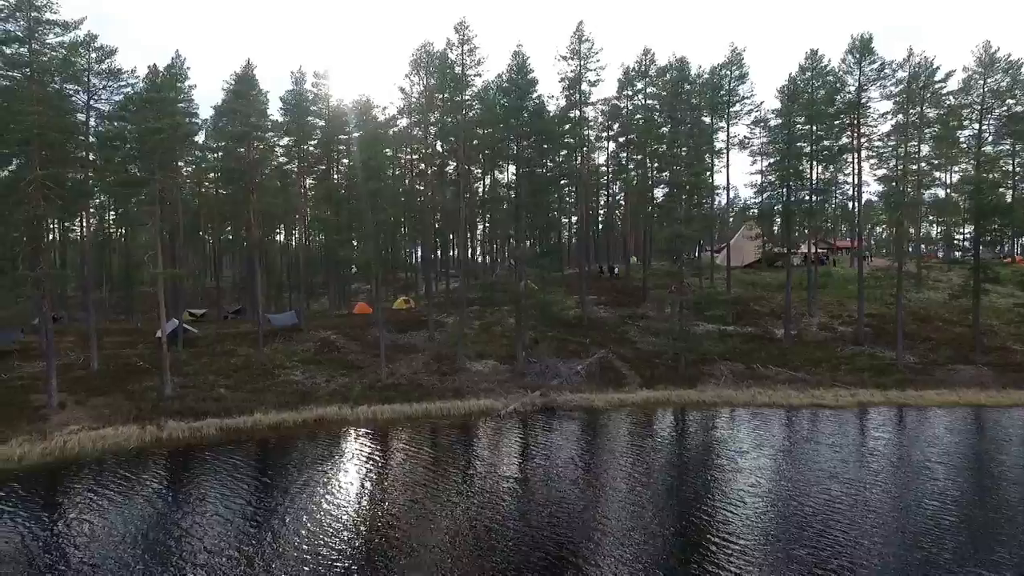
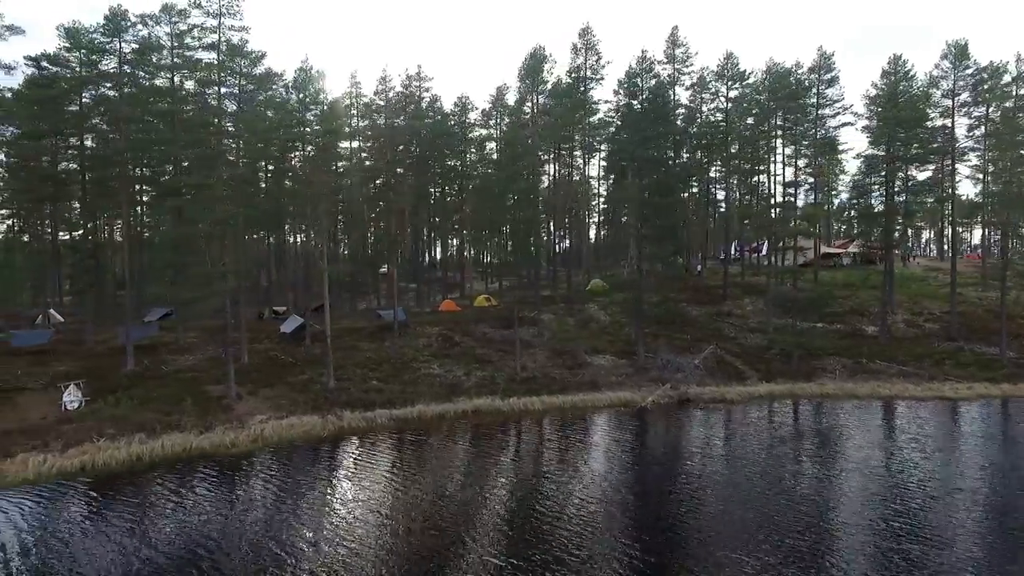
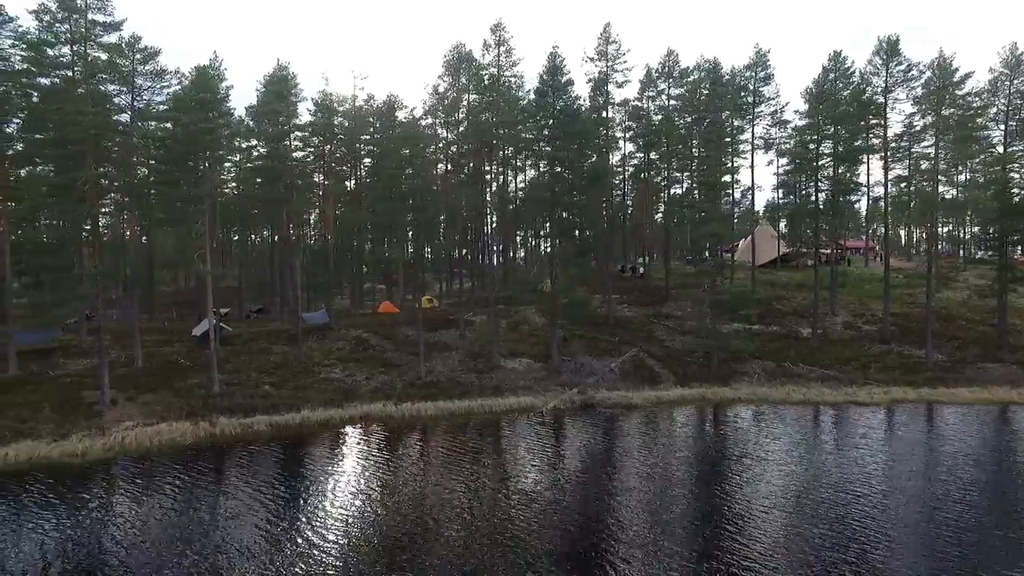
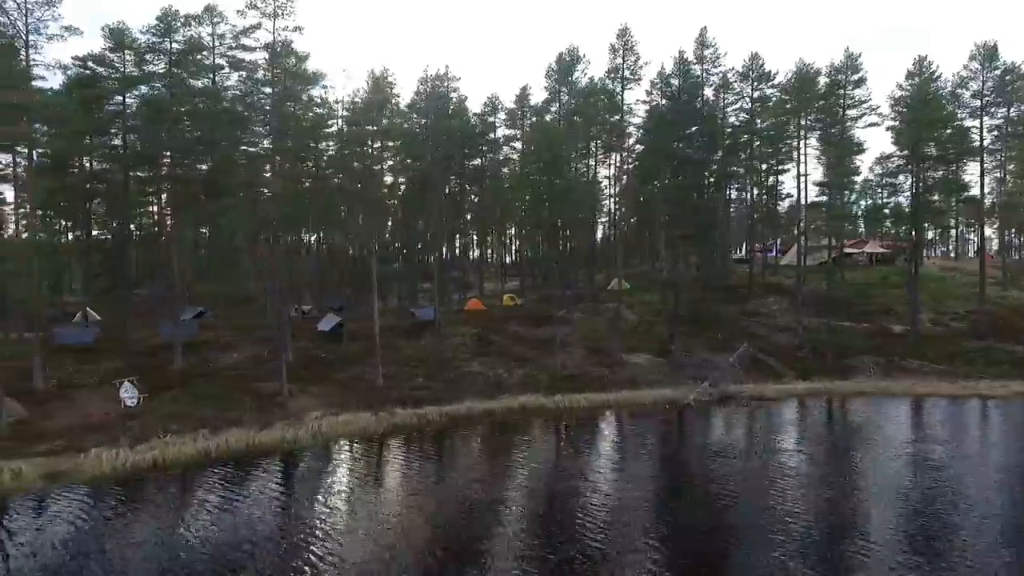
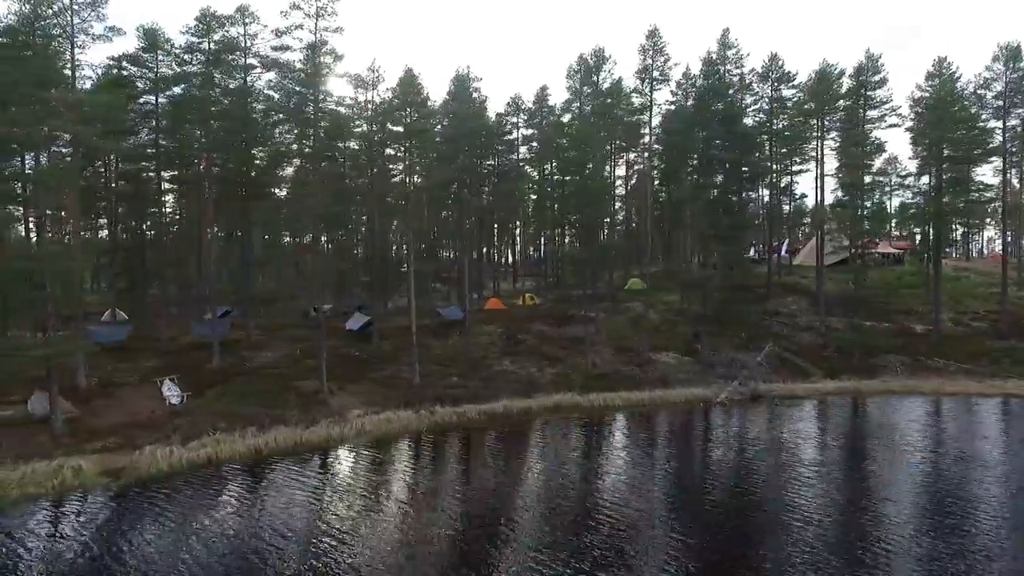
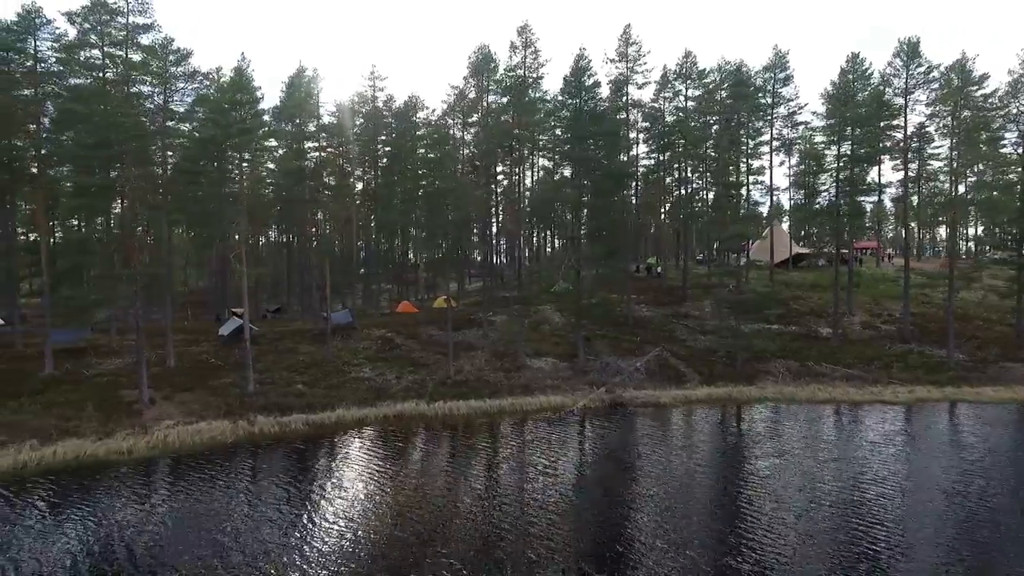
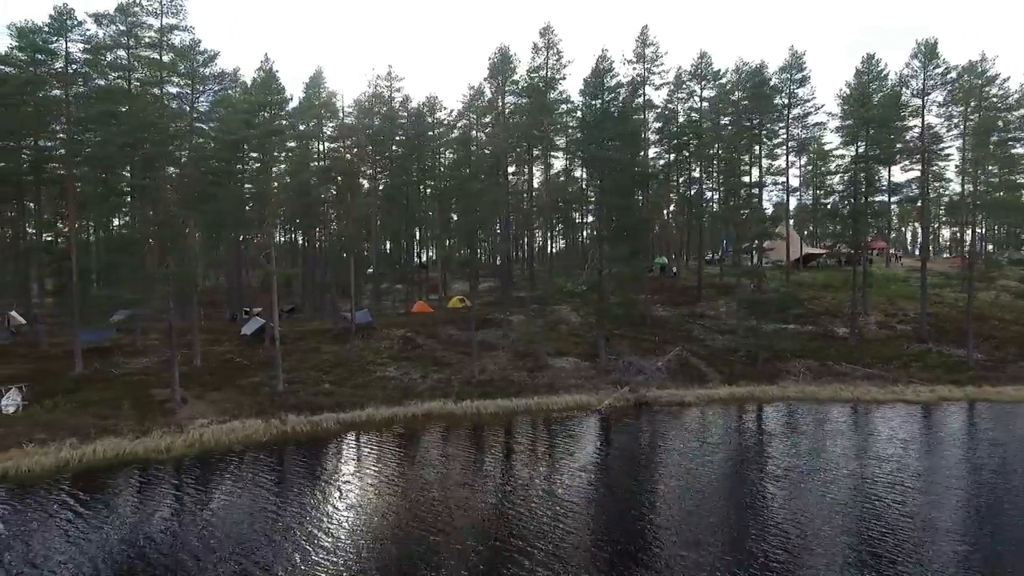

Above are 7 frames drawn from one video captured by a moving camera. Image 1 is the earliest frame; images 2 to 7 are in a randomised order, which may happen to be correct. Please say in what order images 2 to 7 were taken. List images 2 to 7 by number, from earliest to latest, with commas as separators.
3, 6, 7, 2, 4, 5
